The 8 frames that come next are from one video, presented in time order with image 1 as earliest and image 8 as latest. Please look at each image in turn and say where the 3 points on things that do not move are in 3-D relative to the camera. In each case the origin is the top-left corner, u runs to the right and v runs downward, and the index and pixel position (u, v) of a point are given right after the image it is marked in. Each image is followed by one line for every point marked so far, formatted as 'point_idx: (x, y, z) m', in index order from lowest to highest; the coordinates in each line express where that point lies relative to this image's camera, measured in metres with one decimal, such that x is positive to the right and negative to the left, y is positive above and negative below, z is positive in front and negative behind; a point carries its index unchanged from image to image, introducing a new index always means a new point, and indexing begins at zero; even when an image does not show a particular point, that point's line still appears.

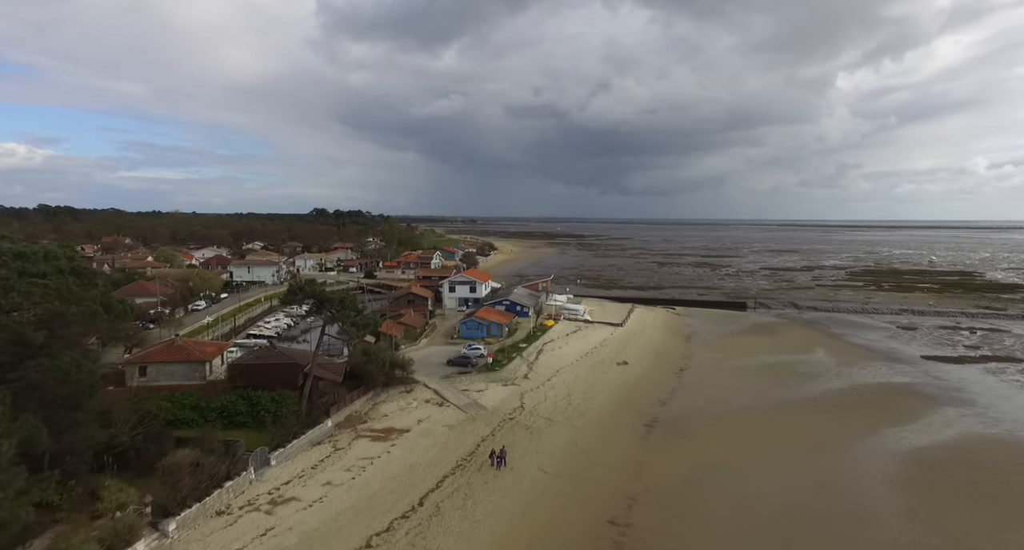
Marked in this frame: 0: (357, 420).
0: (-4.9, -4.5, +17.8) m
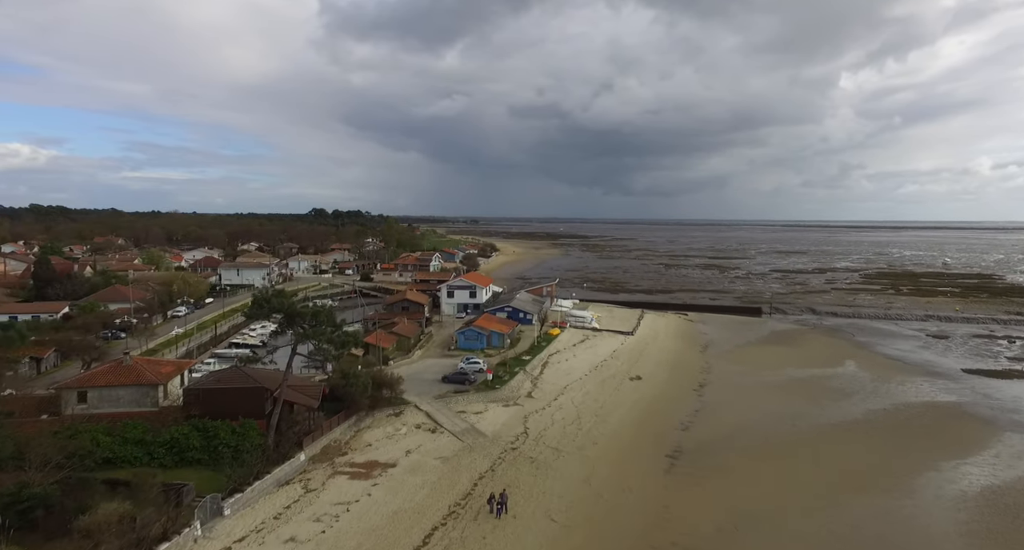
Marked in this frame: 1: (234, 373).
0: (-4.8, -4.8, +15.4) m
1: (-7.2, -2.5, +14.6) m
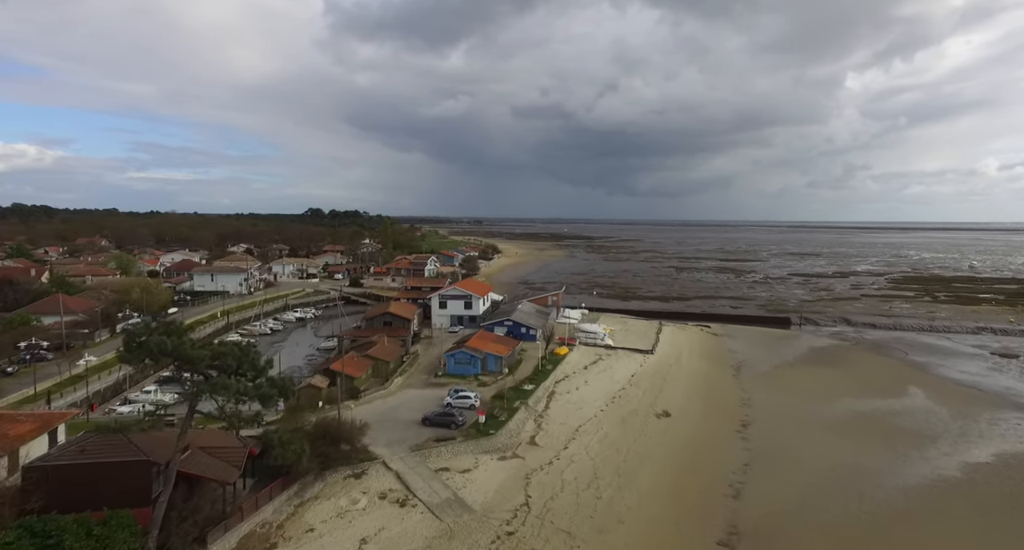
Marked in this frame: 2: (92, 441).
0: (-4.9, -5.2, +11.0) m
1: (-7.3, -3.0, +10.2) m
2: (-7.5, -3.0, +10.2) m
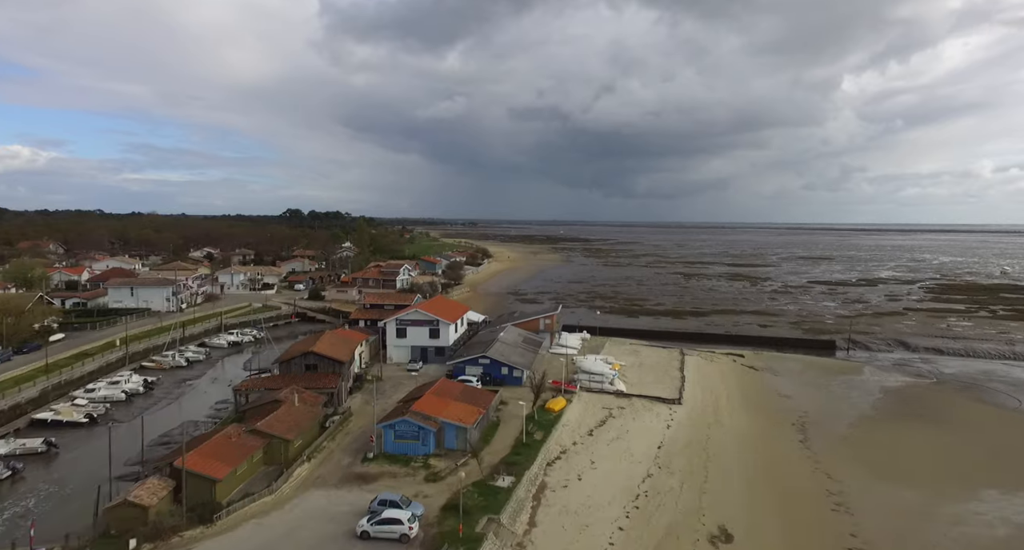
0: (-5.6, -5.9, +3.3) m
1: (-8.1, -3.7, +2.6) m
2: (-8.2, -3.7, +2.5) m
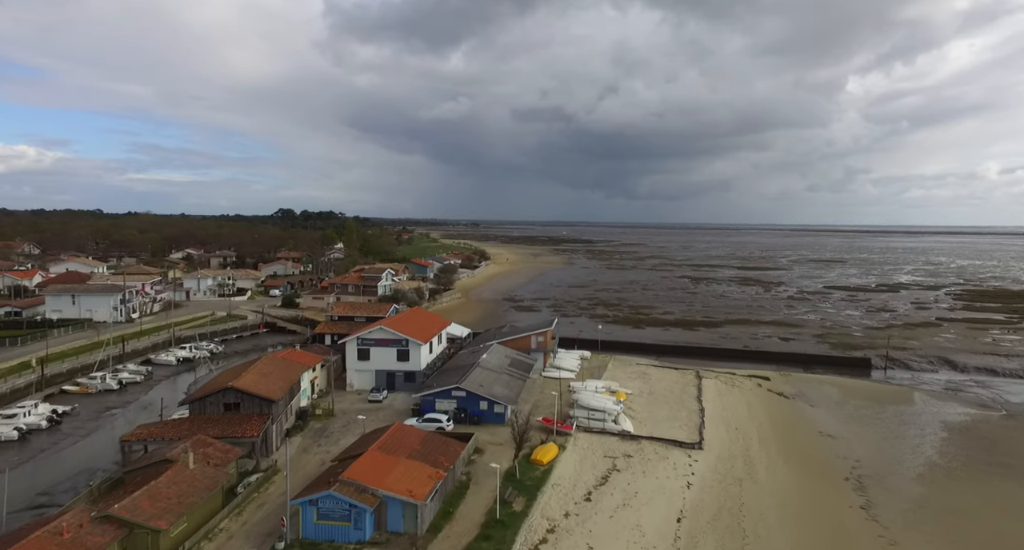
0: (-6.4, -6.3, -0.8) m
1: (-8.8, -4.0, -1.5) m
2: (-8.9, -4.0, -1.5) m
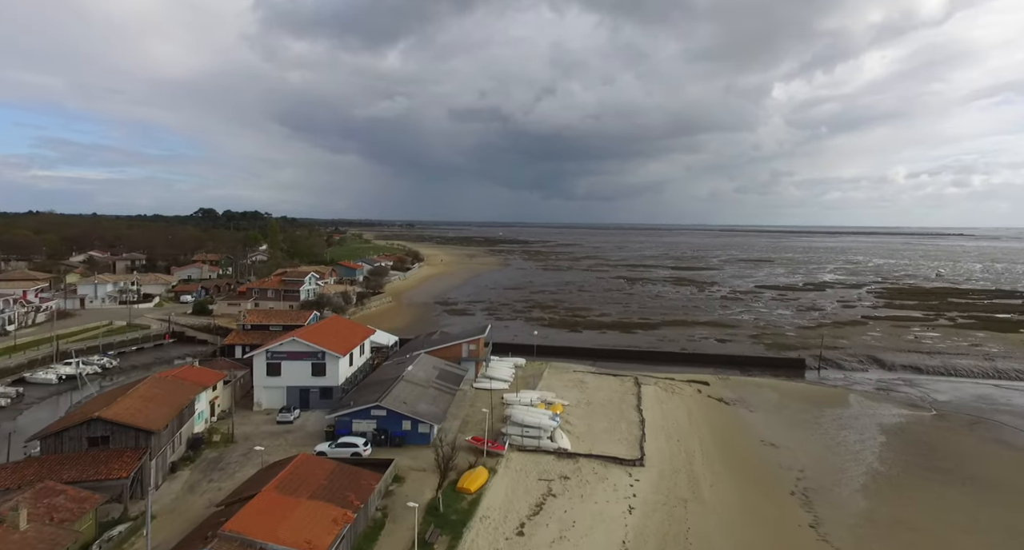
0: (-6.5, -6.5, -3.1) m
1: (-8.8, -4.2, -4.1) m
2: (-9.0, -4.2, -4.2) m
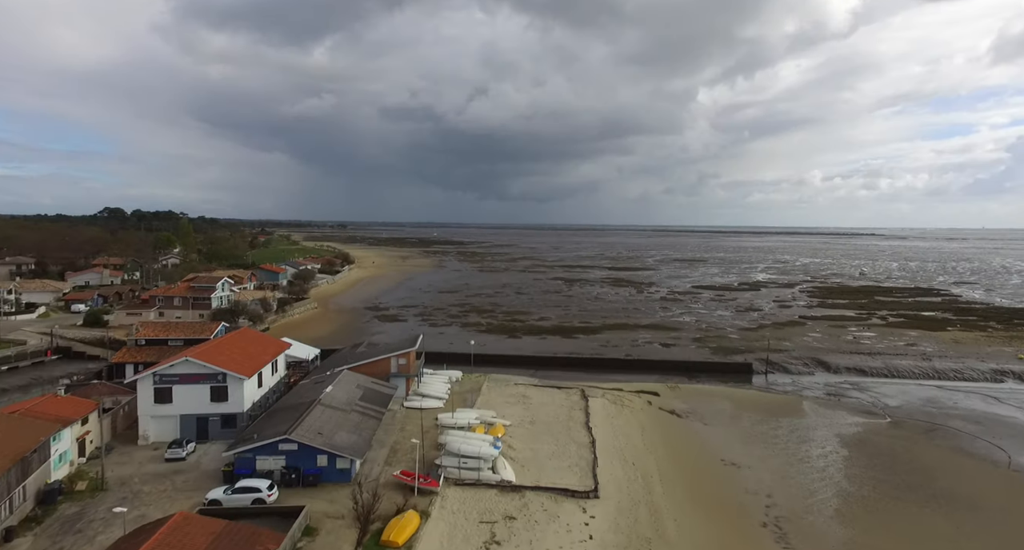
0: (-5.9, -6.7, -6.0) m
1: (-8.2, -4.5, -7.2) m
2: (-8.3, -4.5, -7.3) m
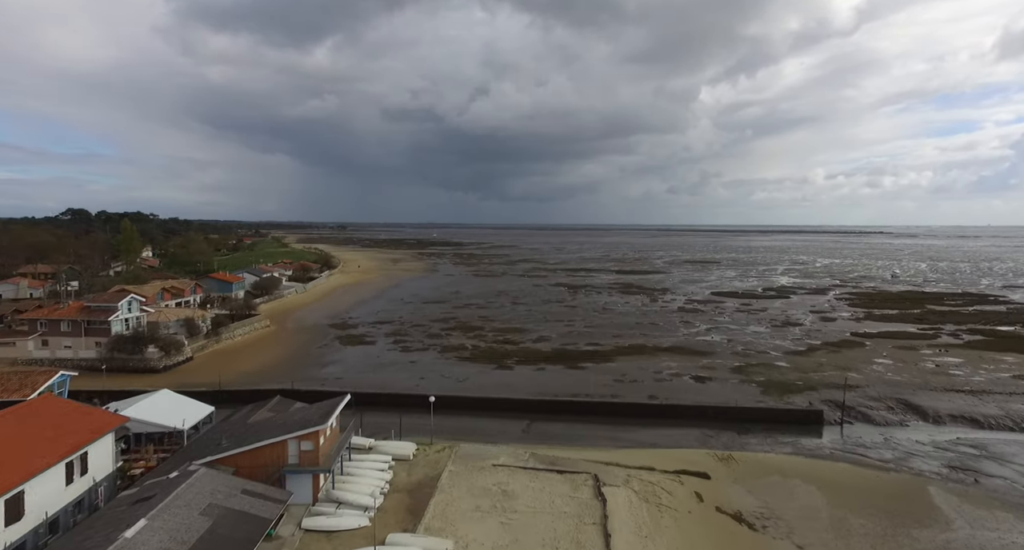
0: (-6.7, -7.4, -13.7) m
1: (-8.9, -5.2, -14.9) m
2: (-9.1, -5.2, -15.0) m
